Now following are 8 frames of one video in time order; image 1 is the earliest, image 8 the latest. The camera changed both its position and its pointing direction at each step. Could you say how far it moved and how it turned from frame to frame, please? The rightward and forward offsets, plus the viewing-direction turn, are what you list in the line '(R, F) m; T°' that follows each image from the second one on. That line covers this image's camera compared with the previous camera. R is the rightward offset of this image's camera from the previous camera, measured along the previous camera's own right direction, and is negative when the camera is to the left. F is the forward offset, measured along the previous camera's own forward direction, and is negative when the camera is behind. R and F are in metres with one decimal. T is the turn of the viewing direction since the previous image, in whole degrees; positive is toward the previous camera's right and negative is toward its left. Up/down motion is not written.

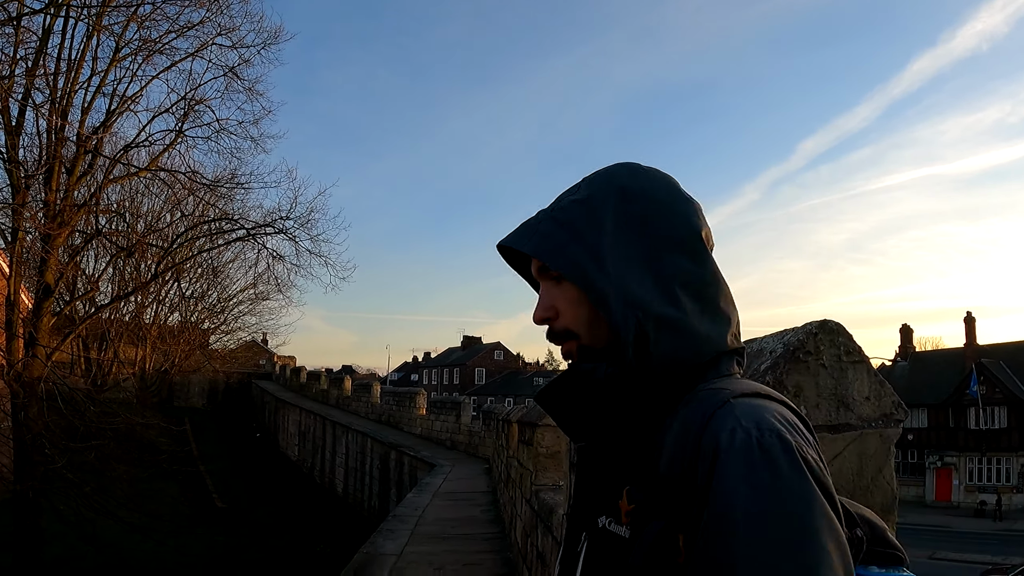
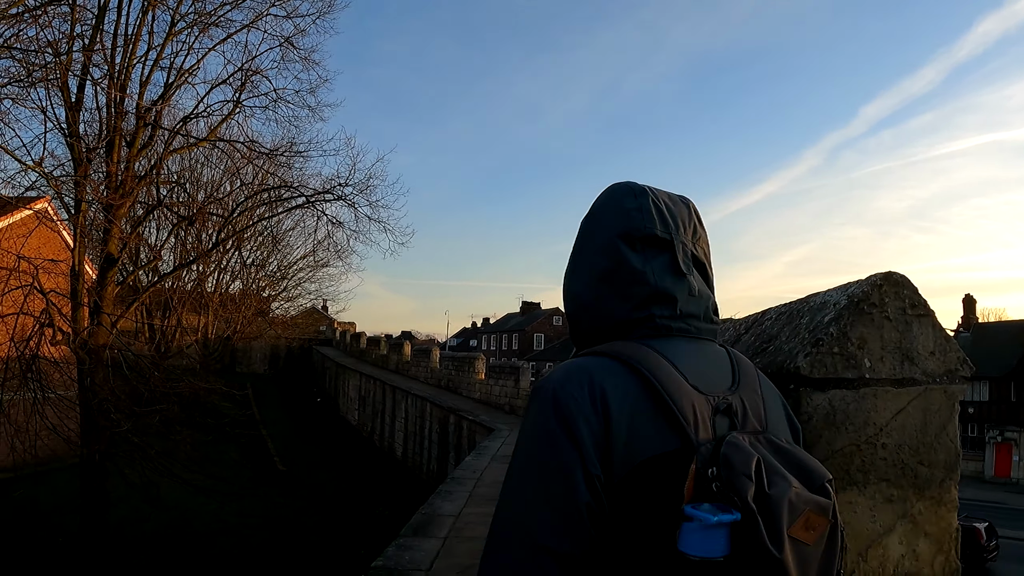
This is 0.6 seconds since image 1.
(+0.1, +0.2) m; -5°
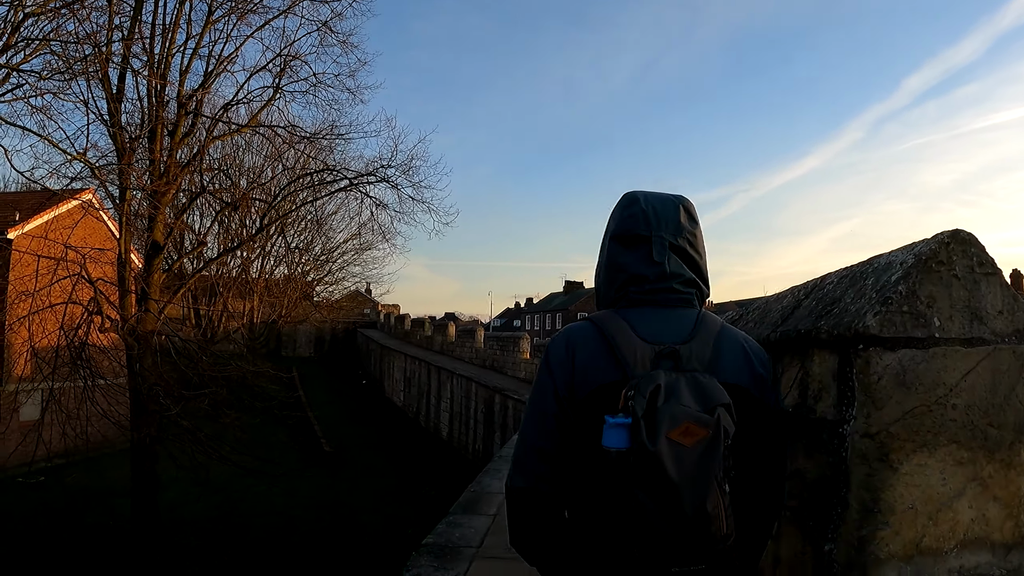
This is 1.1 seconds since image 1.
(0.0, +0.2) m; -4°
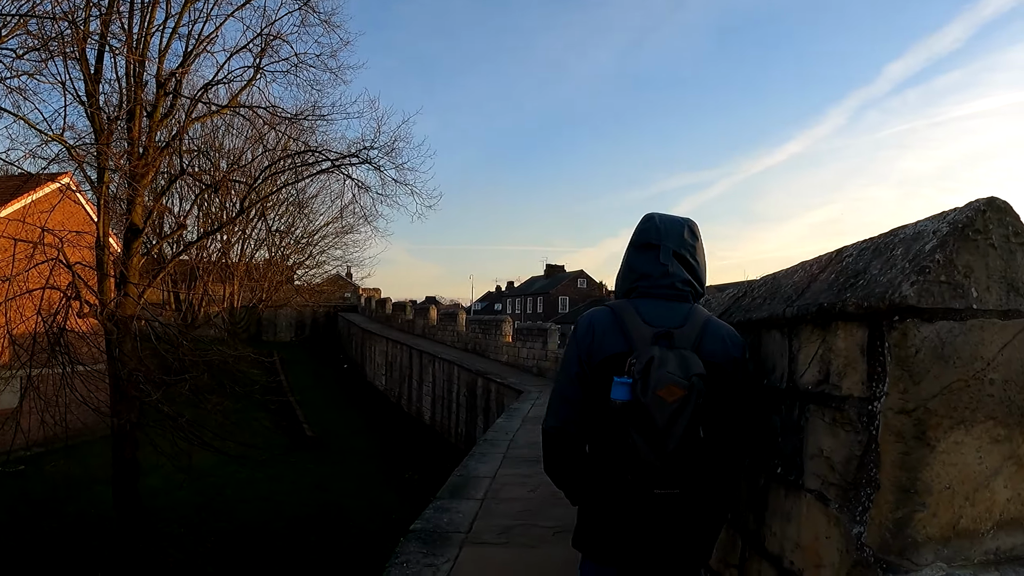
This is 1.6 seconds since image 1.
(0.0, 0.0) m; +2°
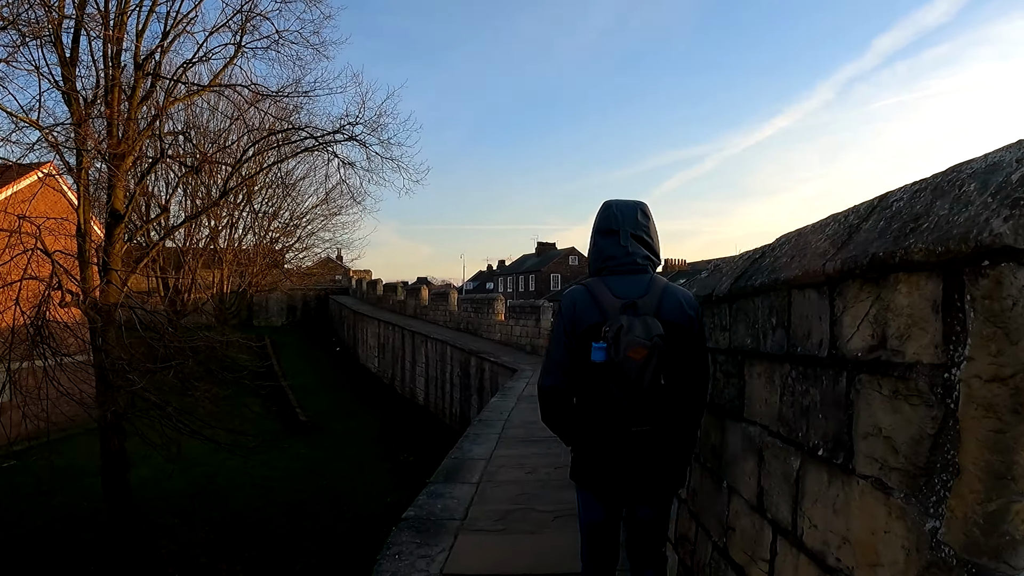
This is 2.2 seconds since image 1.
(0.0, +0.2) m; +1°
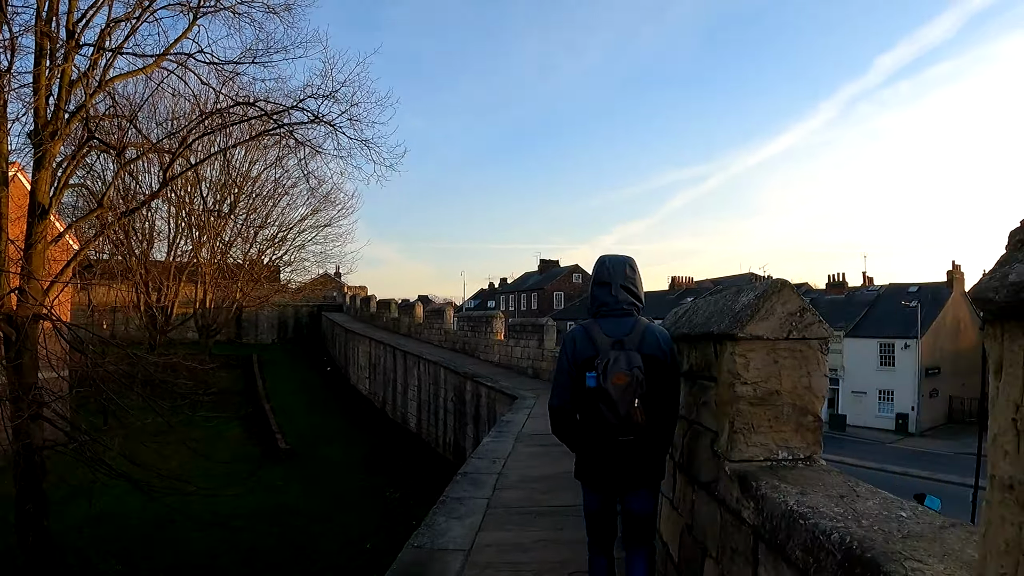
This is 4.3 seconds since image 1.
(0.0, +1.1) m; 0°
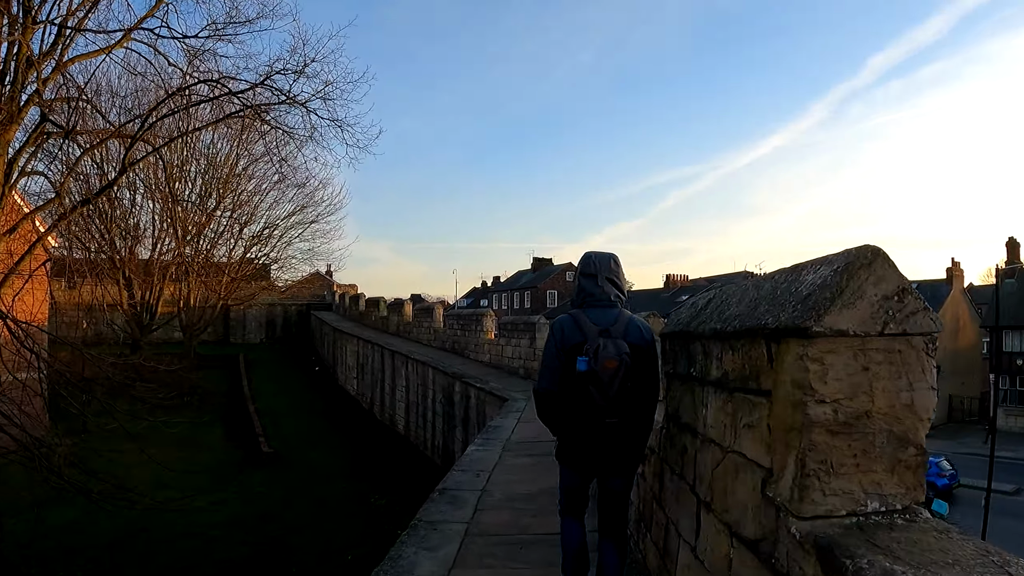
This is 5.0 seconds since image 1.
(0.0, +0.4) m; +1°
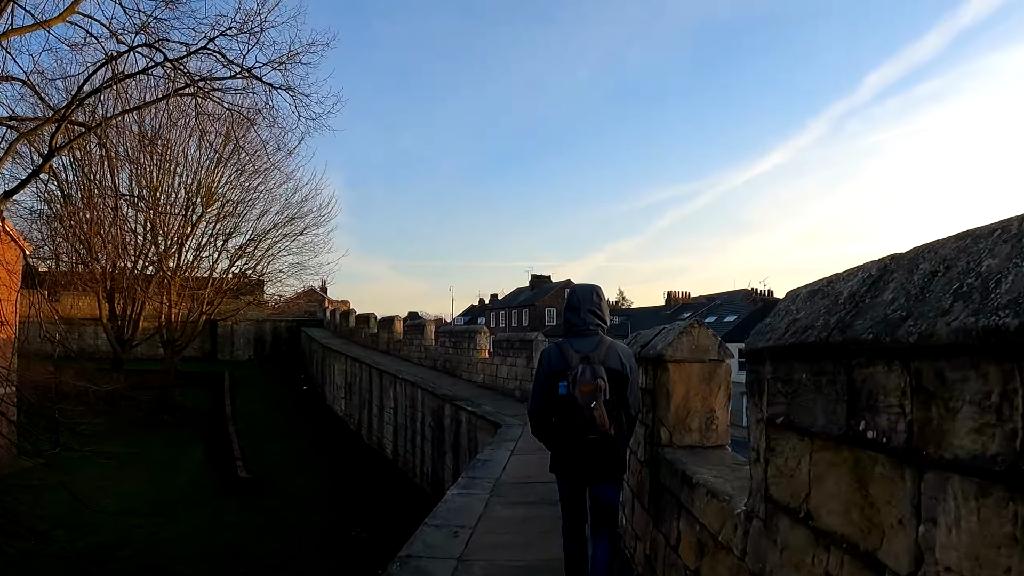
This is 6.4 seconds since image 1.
(0.0, +0.7) m; 0°
